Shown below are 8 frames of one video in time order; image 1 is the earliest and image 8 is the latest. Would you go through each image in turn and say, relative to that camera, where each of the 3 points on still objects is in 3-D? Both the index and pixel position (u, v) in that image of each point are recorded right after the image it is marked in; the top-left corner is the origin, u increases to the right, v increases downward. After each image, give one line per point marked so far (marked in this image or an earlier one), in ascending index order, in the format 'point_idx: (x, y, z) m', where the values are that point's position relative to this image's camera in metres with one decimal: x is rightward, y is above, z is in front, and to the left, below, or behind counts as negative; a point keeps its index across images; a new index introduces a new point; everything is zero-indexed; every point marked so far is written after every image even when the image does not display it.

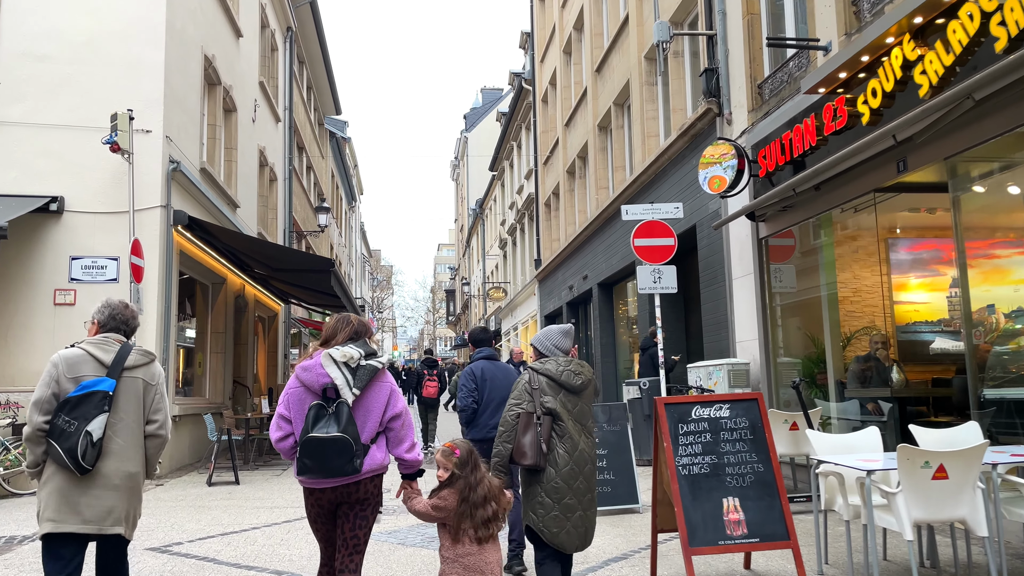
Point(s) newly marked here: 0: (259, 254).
0: (-3.9, +0.5, +11.7) m
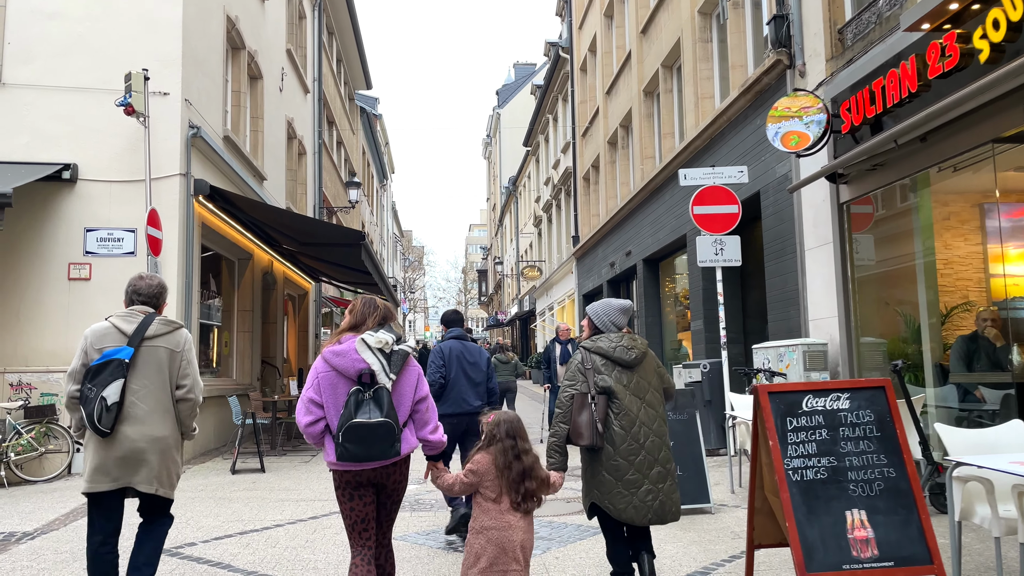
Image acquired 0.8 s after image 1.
0: (-3.2, +0.9, +11.0) m
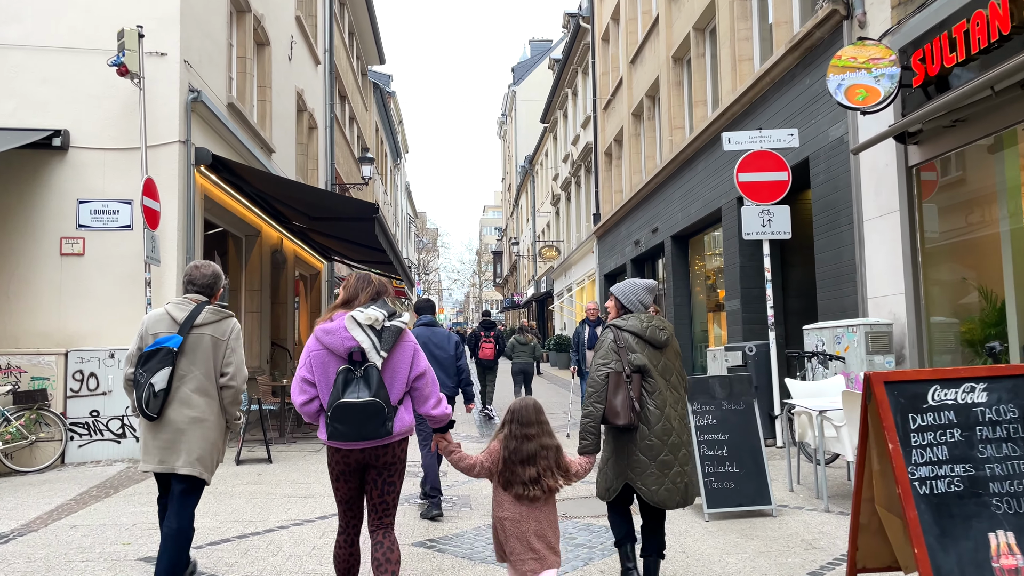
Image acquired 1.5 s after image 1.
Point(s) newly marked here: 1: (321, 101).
0: (-2.9, +1.2, +10.3) m
1: (-4.6, +4.5, +18.7) m
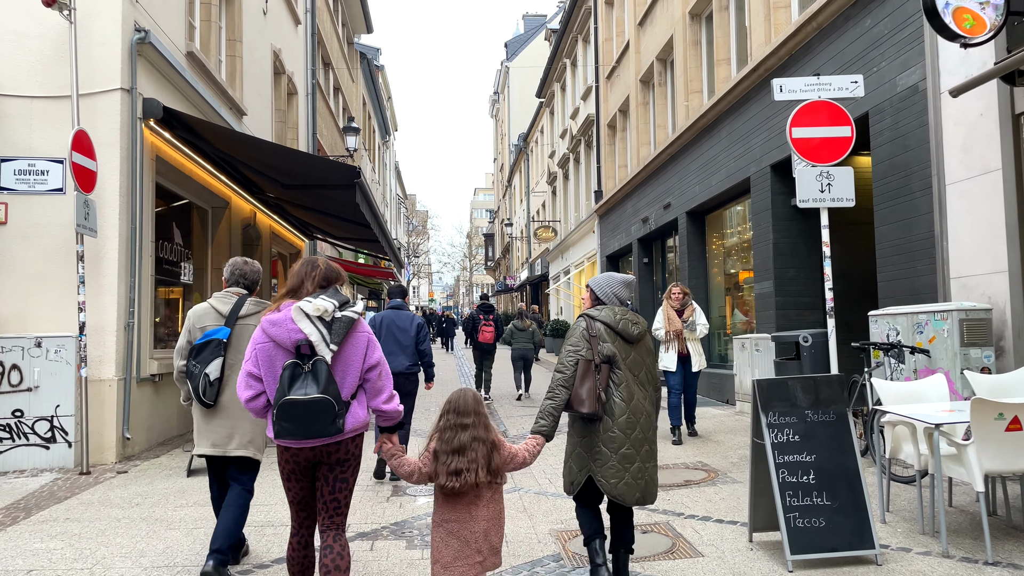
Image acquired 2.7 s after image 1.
0: (-2.9, +1.4, +8.9) m
1: (-4.7, +5.0, +17.2) m
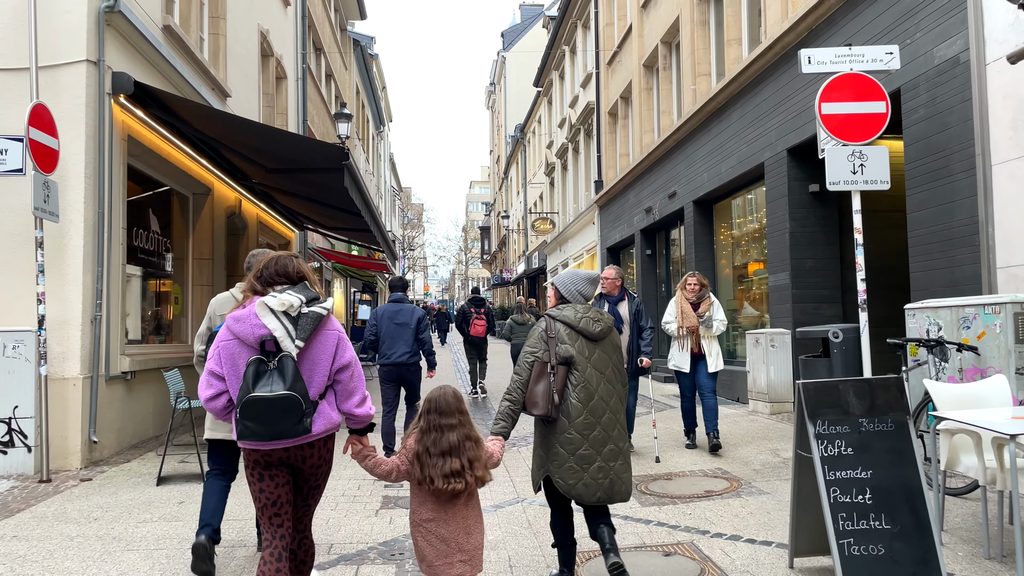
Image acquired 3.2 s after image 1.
0: (-2.9, +1.5, +8.3) m
1: (-4.7, +5.1, +16.5) m
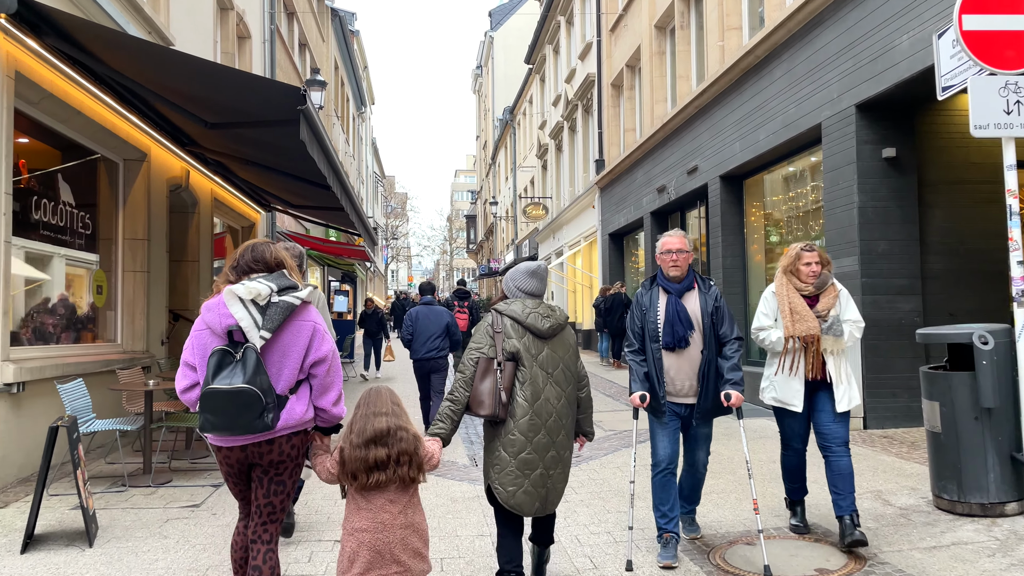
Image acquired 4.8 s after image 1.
0: (-2.8, +1.7, +6.5) m
1: (-4.8, +5.3, +14.6) m
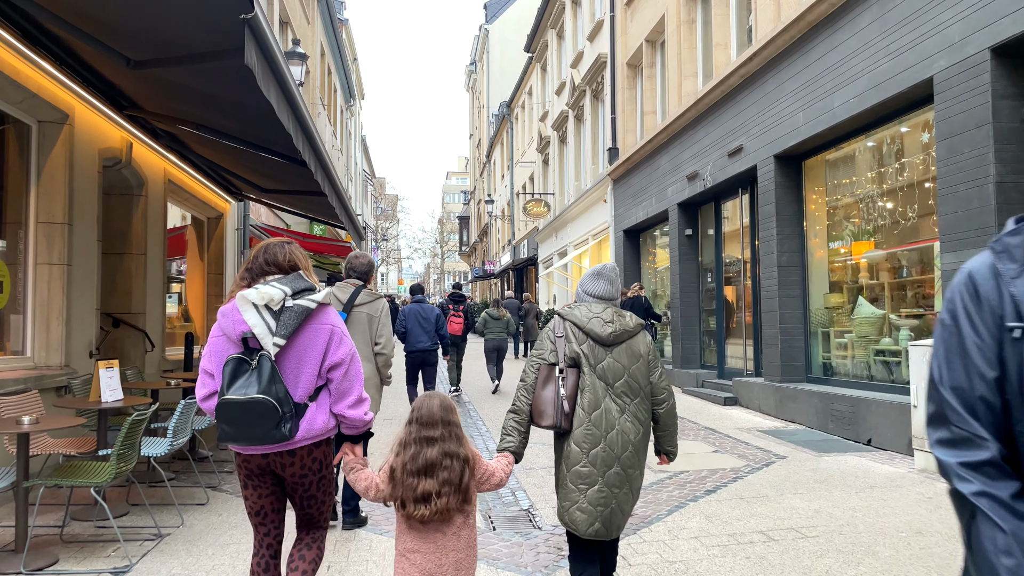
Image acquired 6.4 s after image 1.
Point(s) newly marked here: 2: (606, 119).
0: (-2.6, +1.7, +4.7) m
1: (-4.7, +5.3, +12.8) m
2: (+2.0, +3.6, +16.6) m
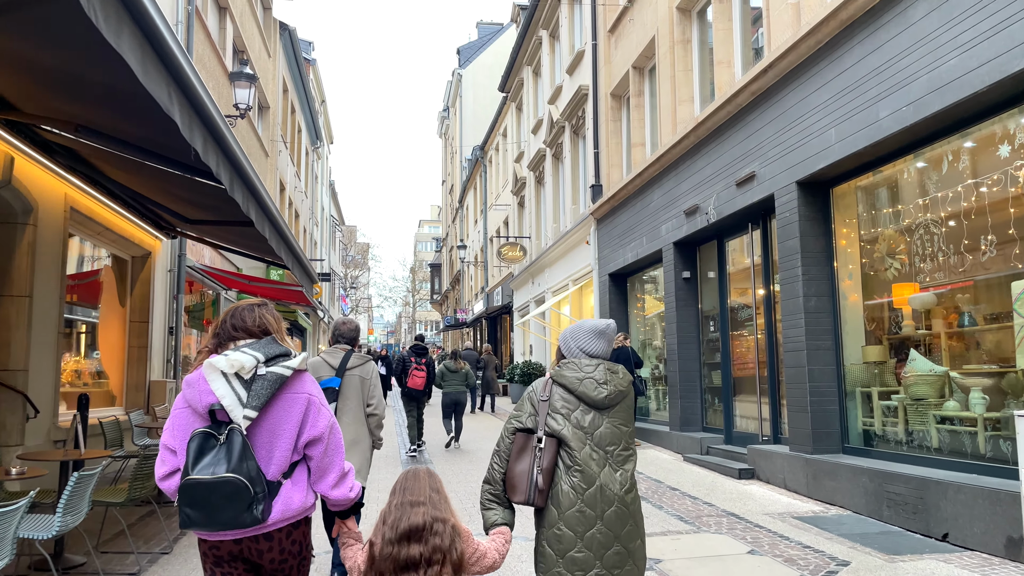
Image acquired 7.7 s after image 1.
0: (-2.7, +1.5, +3.2) m
1: (-5.1, +4.6, +11.5) m
2: (+1.5, +2.6, +15.3) m
